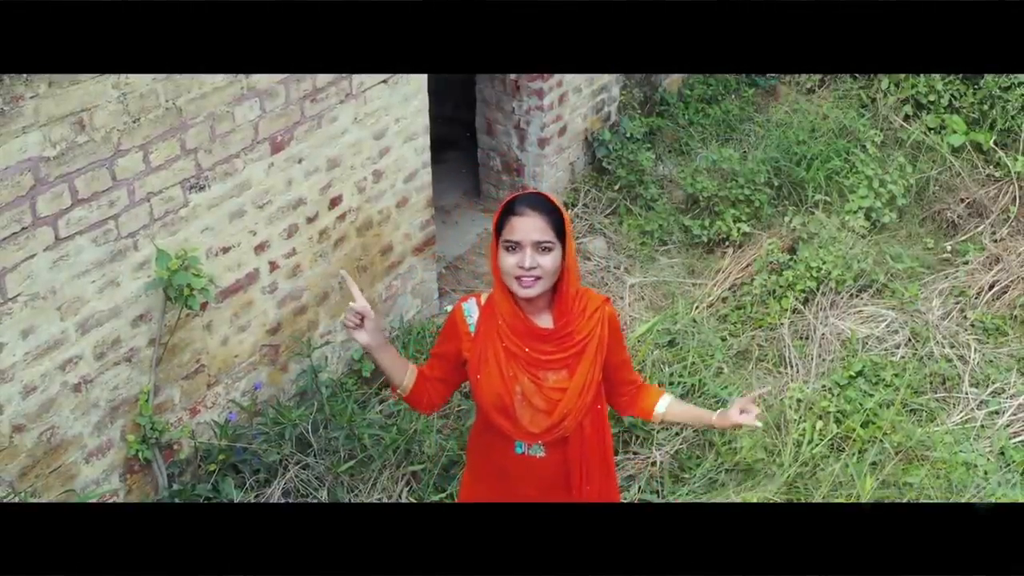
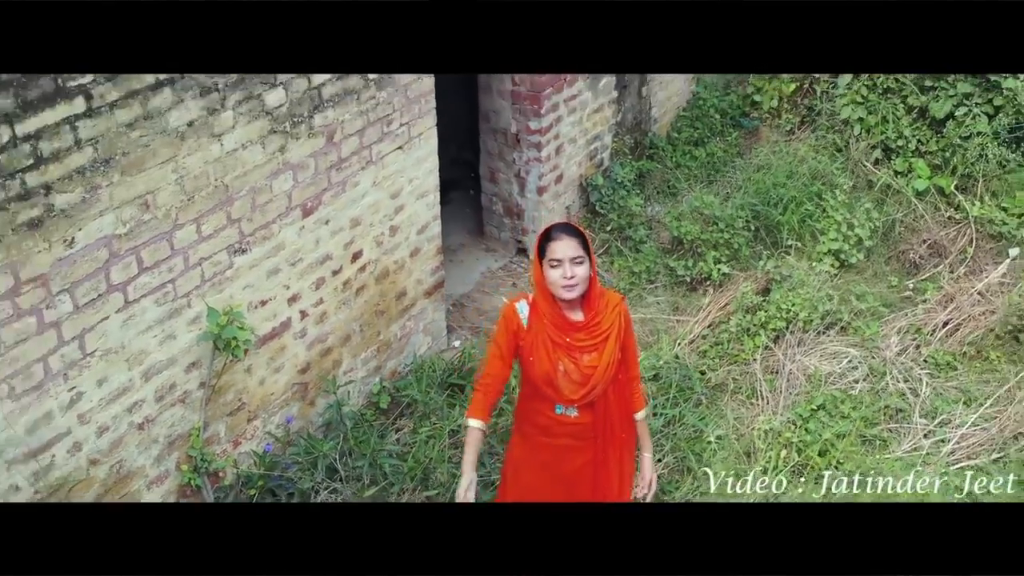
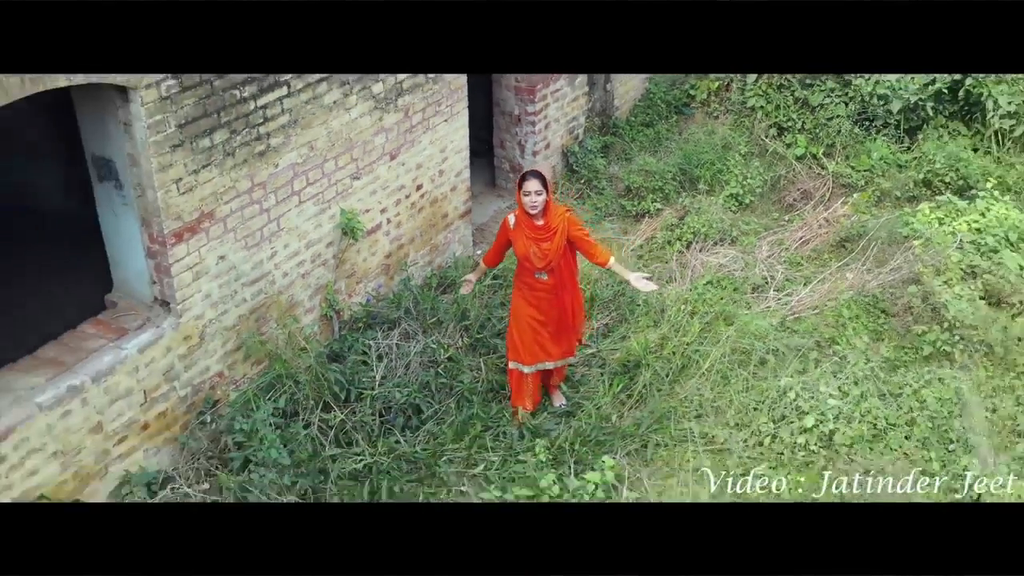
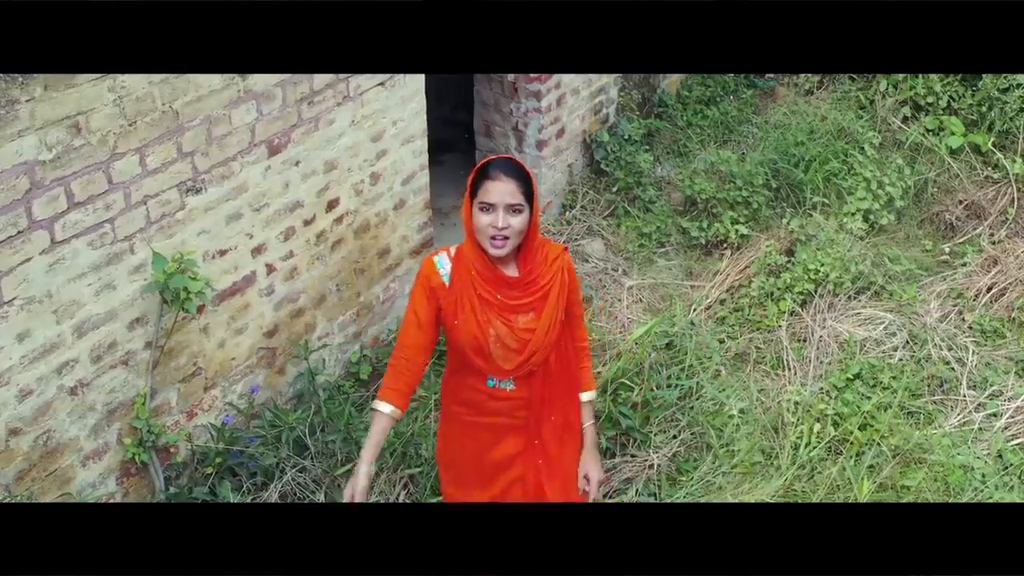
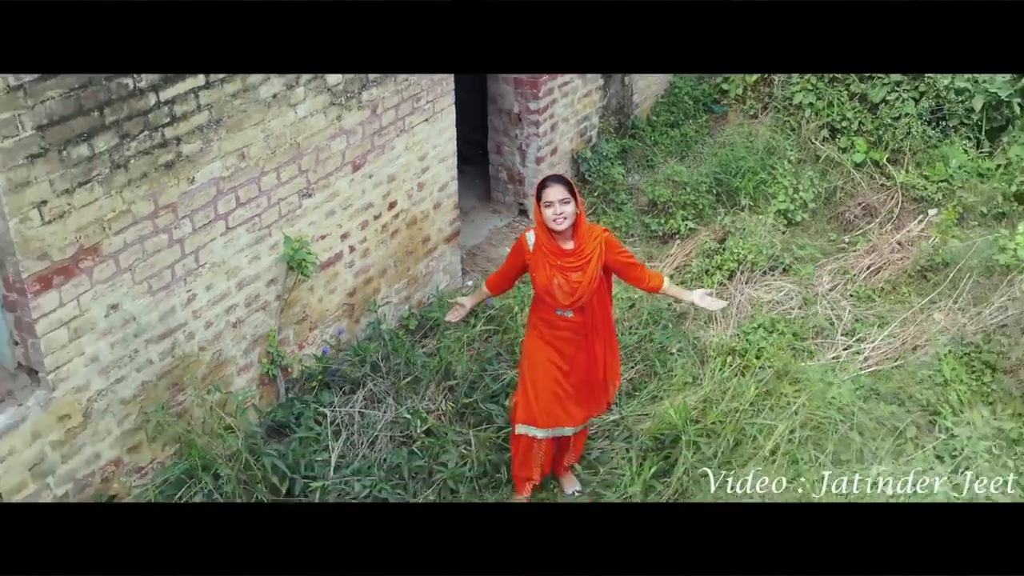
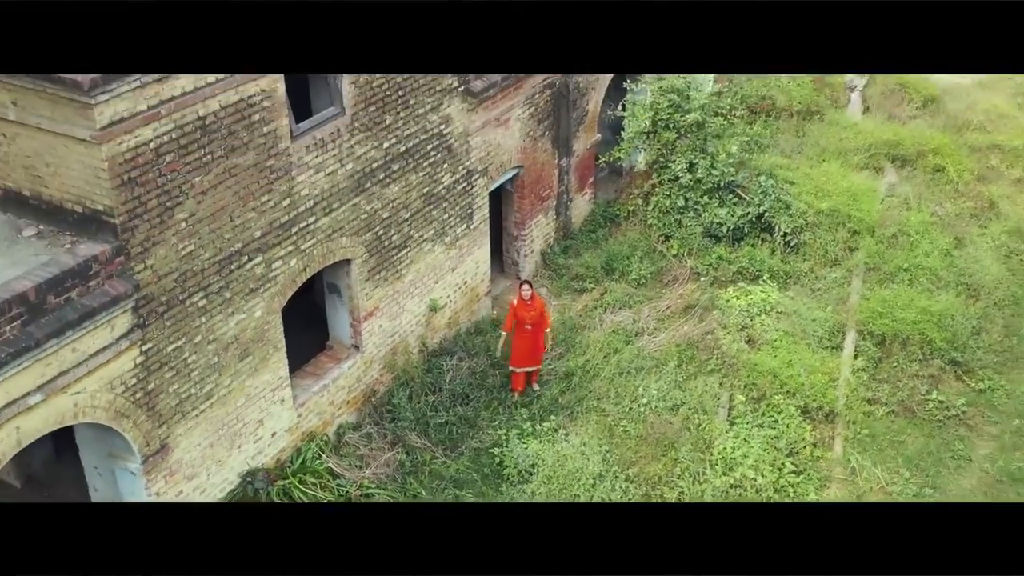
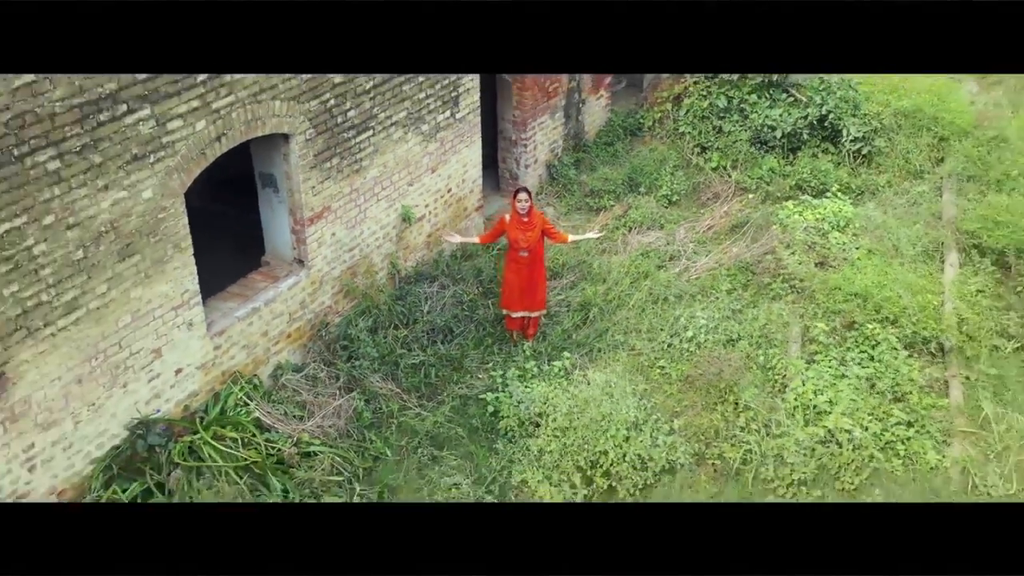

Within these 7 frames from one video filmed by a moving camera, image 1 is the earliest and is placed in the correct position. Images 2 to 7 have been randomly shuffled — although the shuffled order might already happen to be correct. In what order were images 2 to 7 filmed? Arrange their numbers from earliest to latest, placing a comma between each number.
4, 2, 5, 3, 7, 6
